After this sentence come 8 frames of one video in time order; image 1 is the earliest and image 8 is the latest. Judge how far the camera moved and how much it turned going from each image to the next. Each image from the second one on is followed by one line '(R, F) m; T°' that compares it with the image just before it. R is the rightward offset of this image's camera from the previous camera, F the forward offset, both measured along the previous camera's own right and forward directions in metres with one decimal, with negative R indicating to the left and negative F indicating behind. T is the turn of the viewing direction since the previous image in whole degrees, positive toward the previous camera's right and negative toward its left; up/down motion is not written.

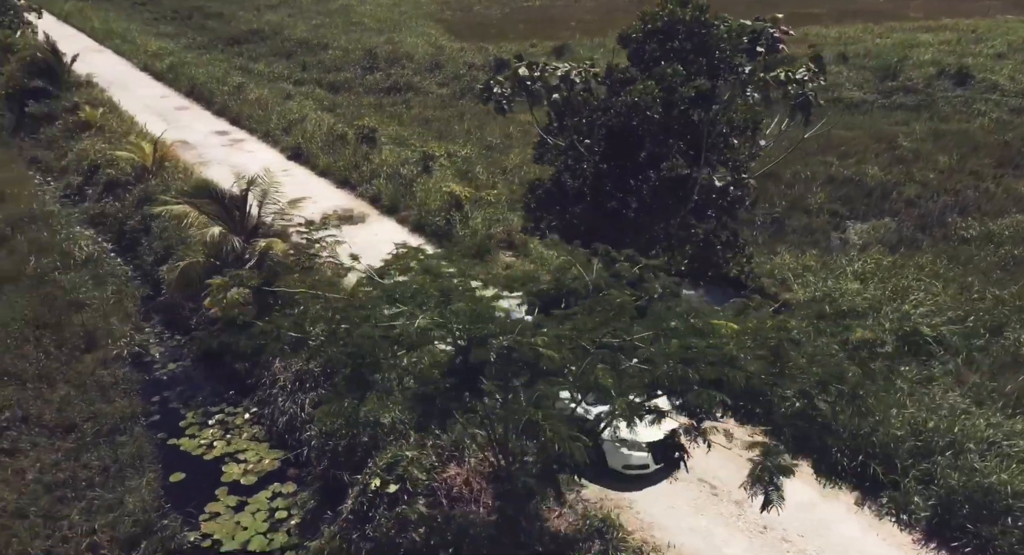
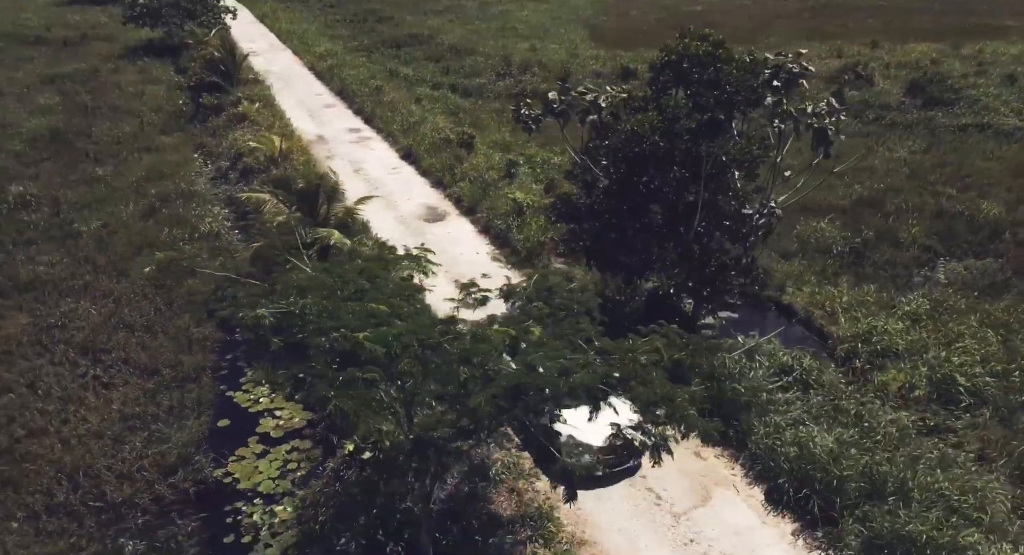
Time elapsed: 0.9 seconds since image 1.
(+2.4, -0.7) m; -13°
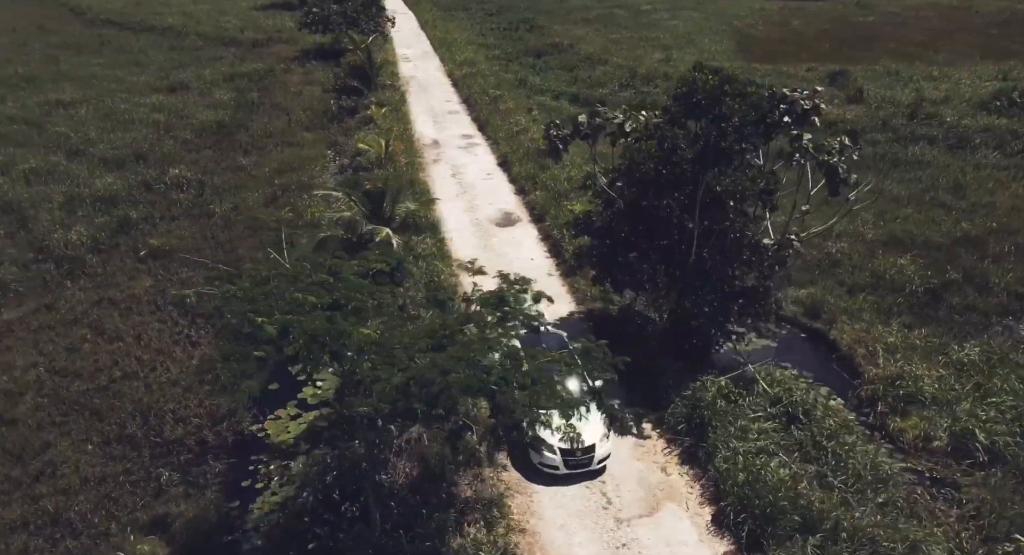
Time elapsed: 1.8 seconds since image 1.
(+2.6, -0.7) m; -13°
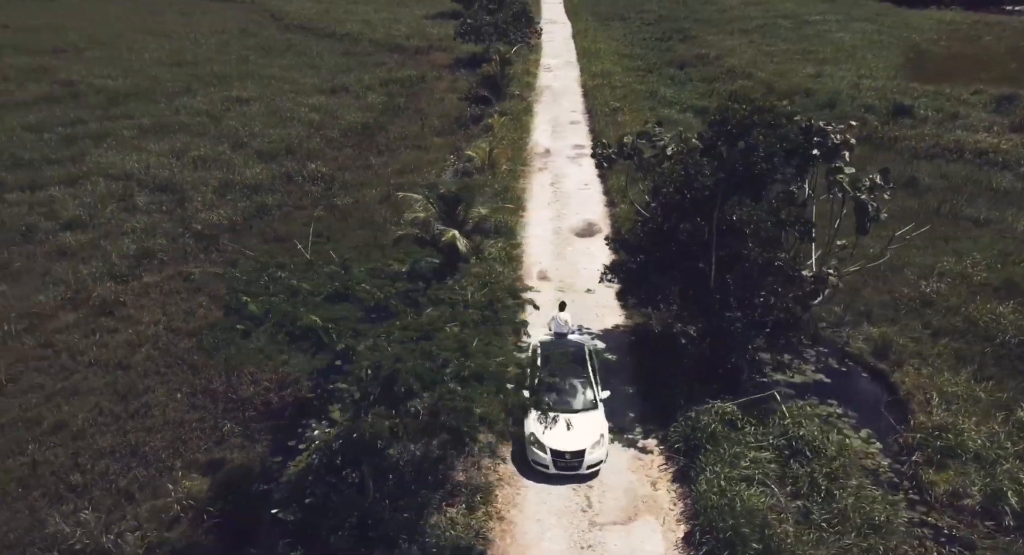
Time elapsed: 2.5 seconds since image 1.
(+2.3, -0.6) m; -13°
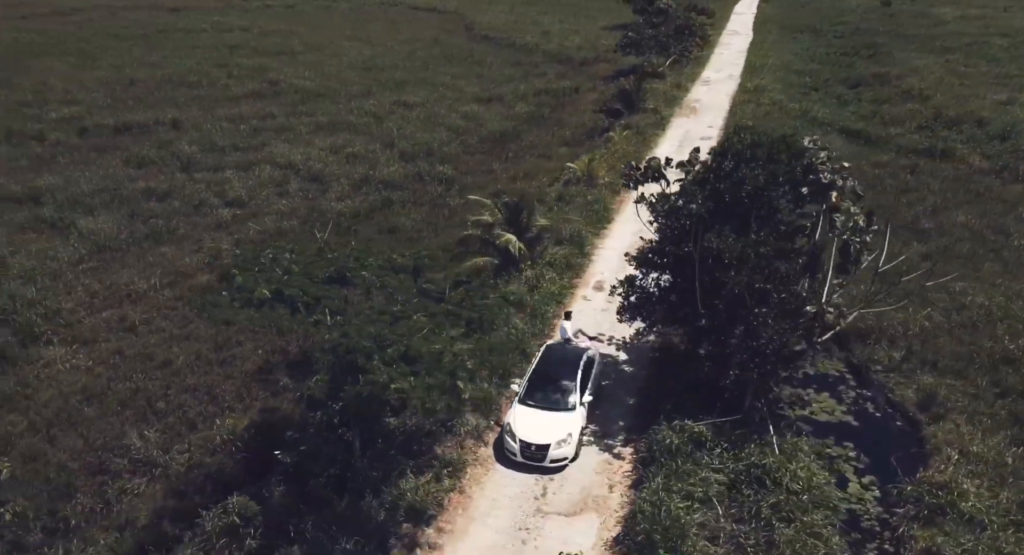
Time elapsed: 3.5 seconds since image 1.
(+3.3, -0.8) m; -15°
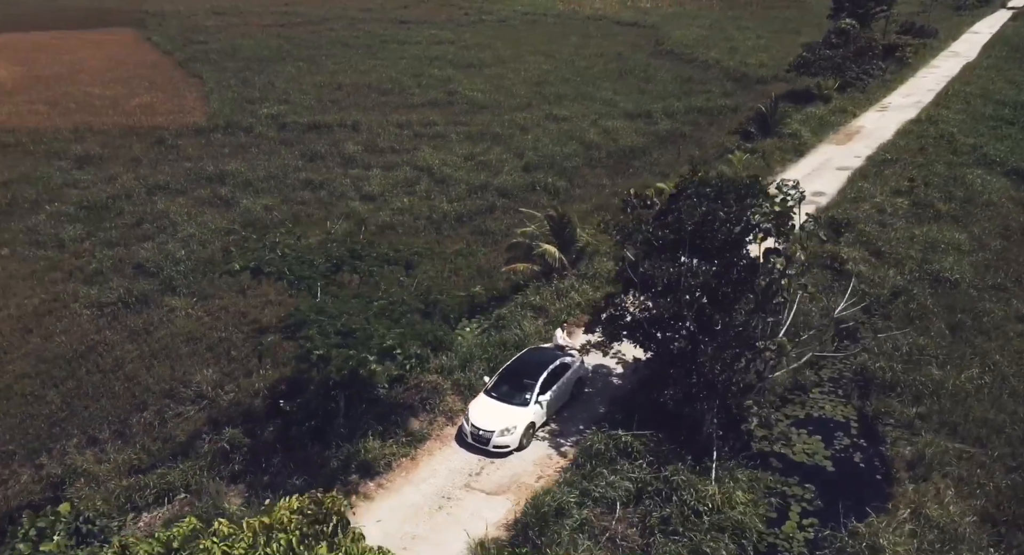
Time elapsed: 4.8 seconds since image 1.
(+4.5, -0.9) m; -17°
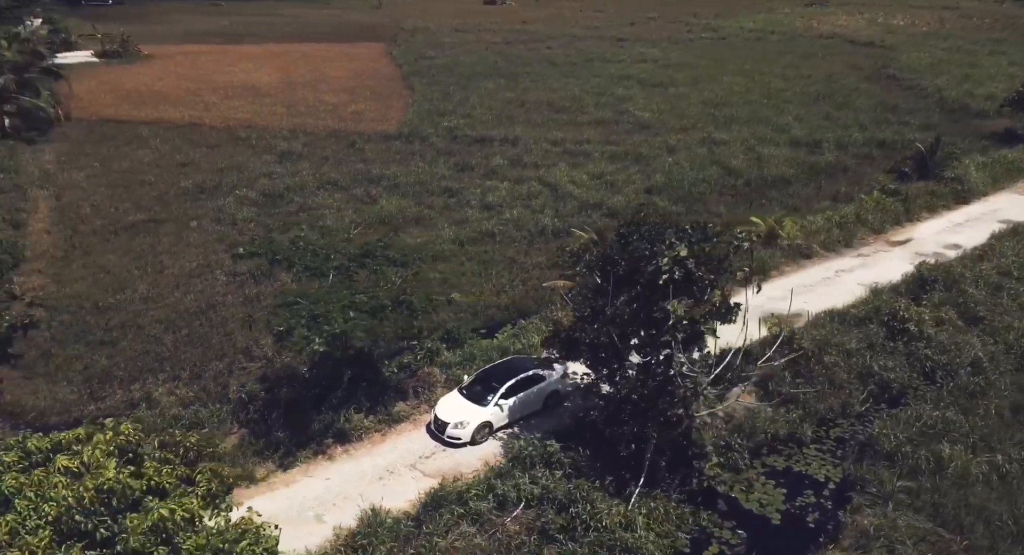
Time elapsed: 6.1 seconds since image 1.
(+5.3, -0.5) m; -18°
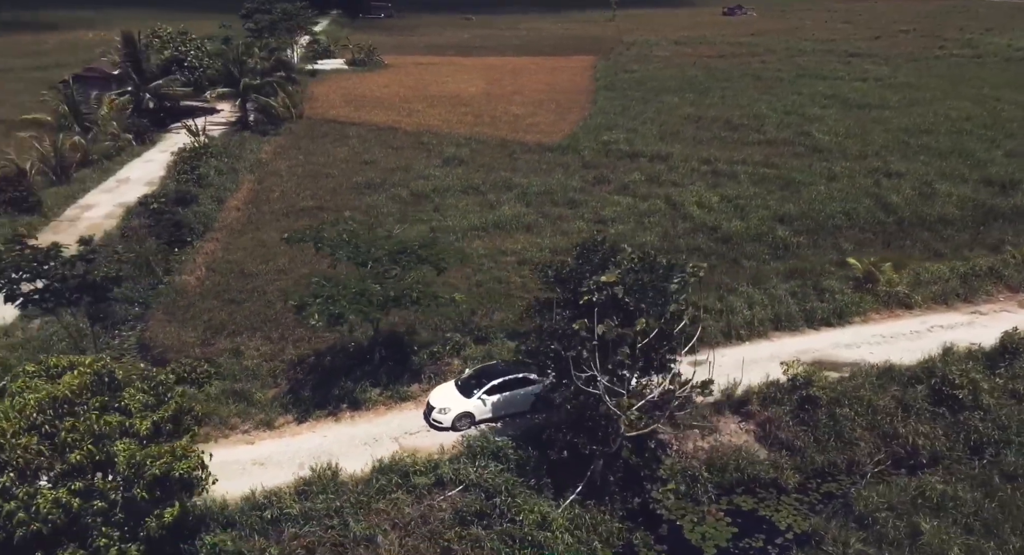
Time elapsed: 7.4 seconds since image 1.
(+5.3, -0.3) m; -19°
